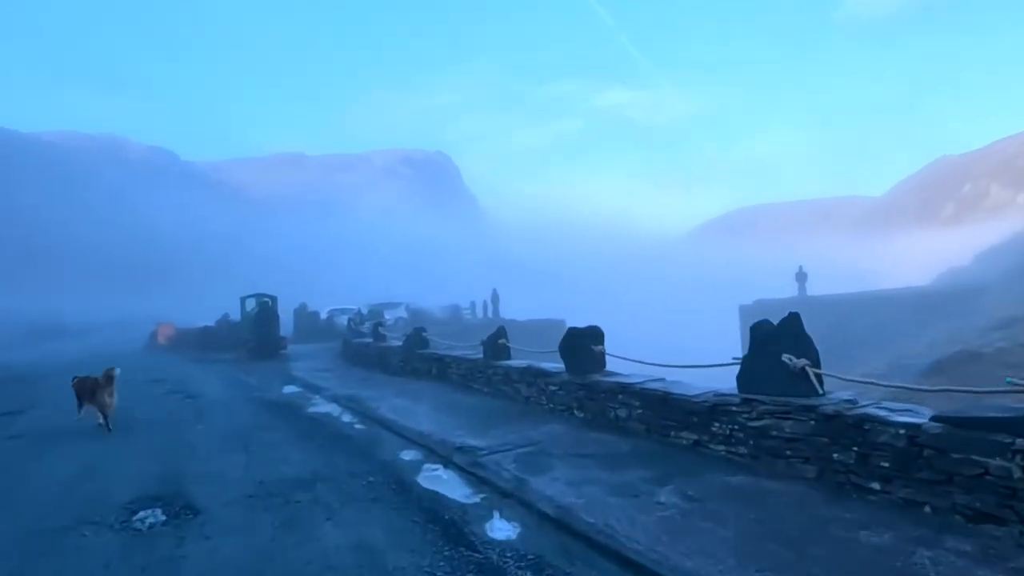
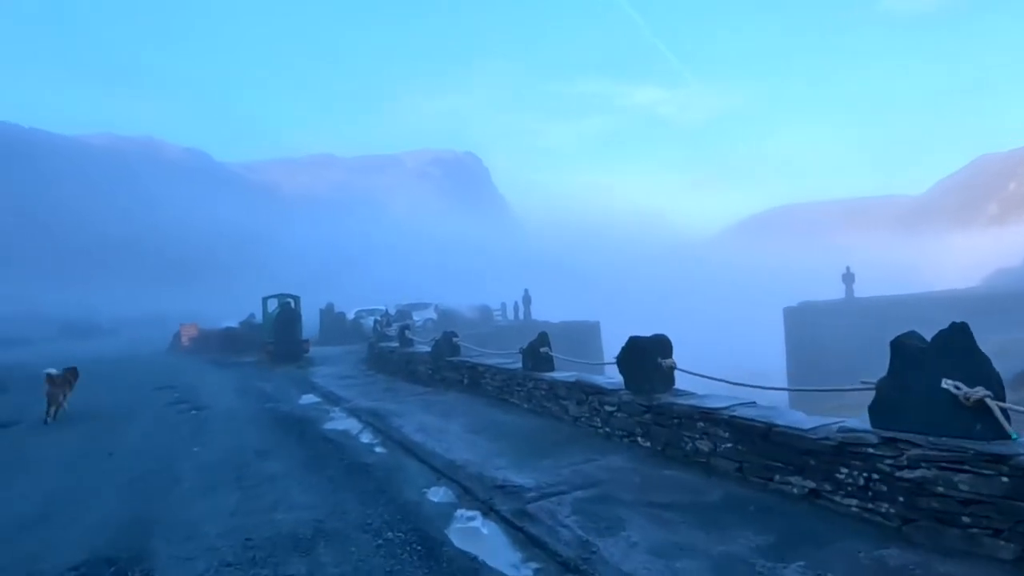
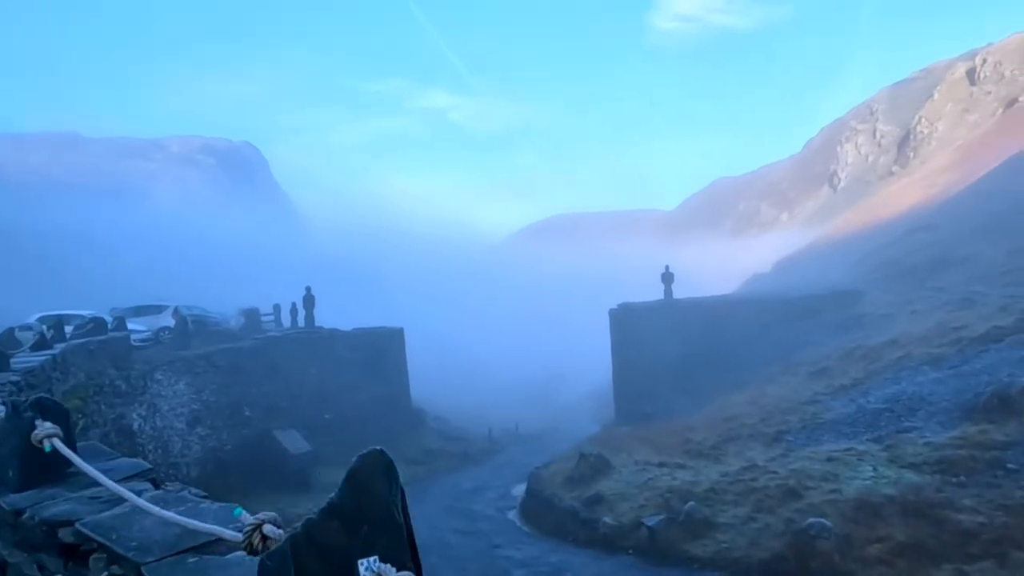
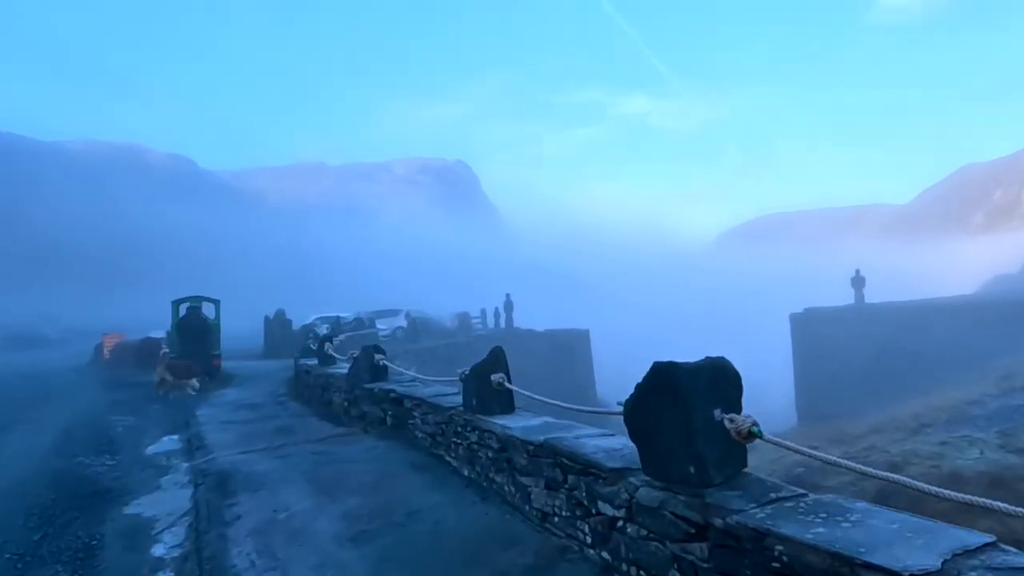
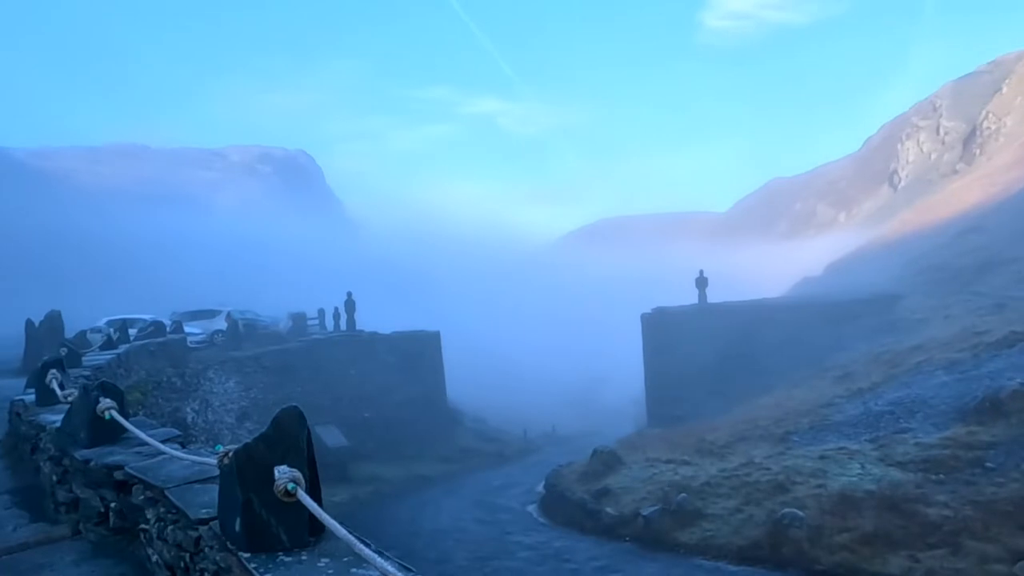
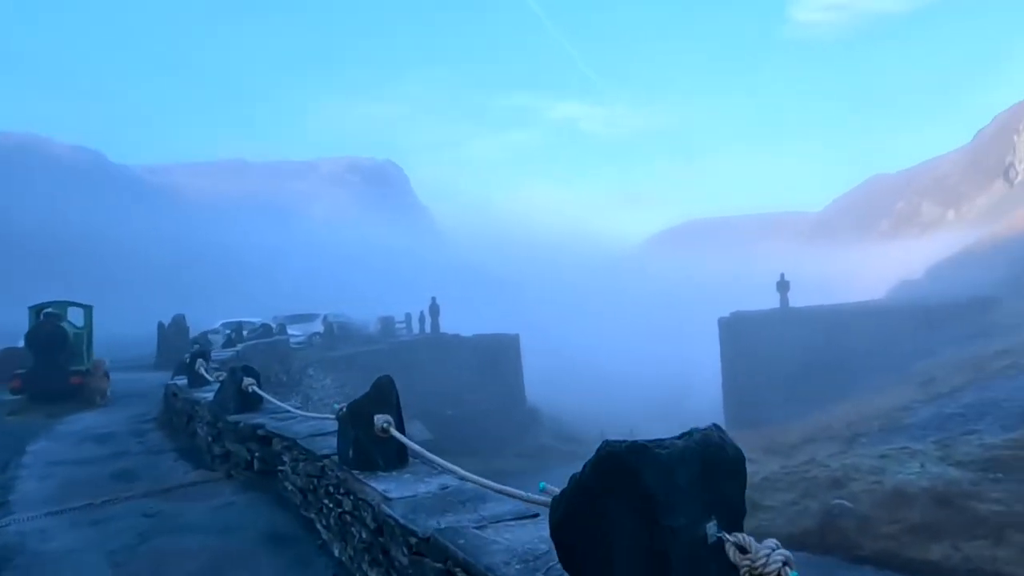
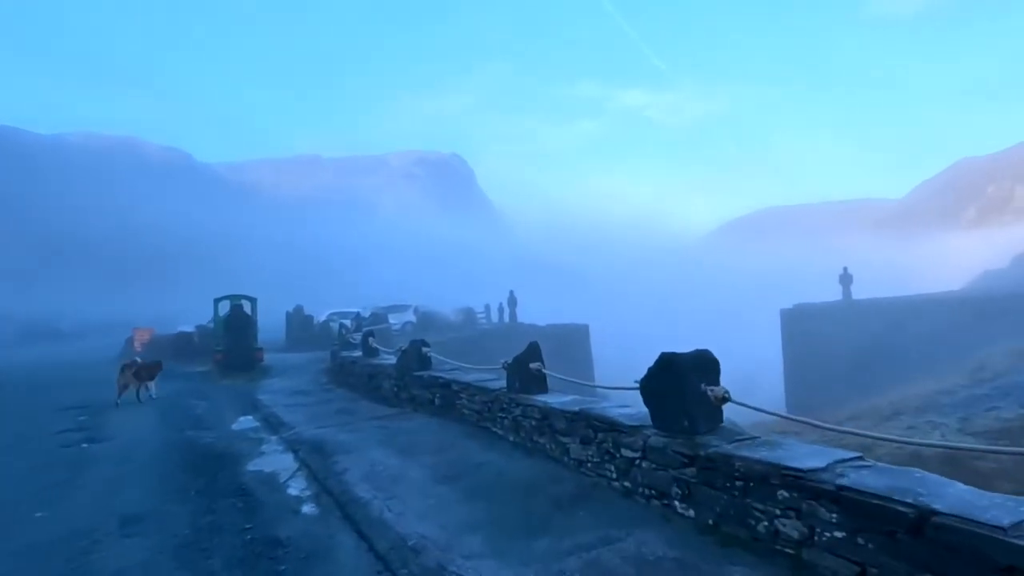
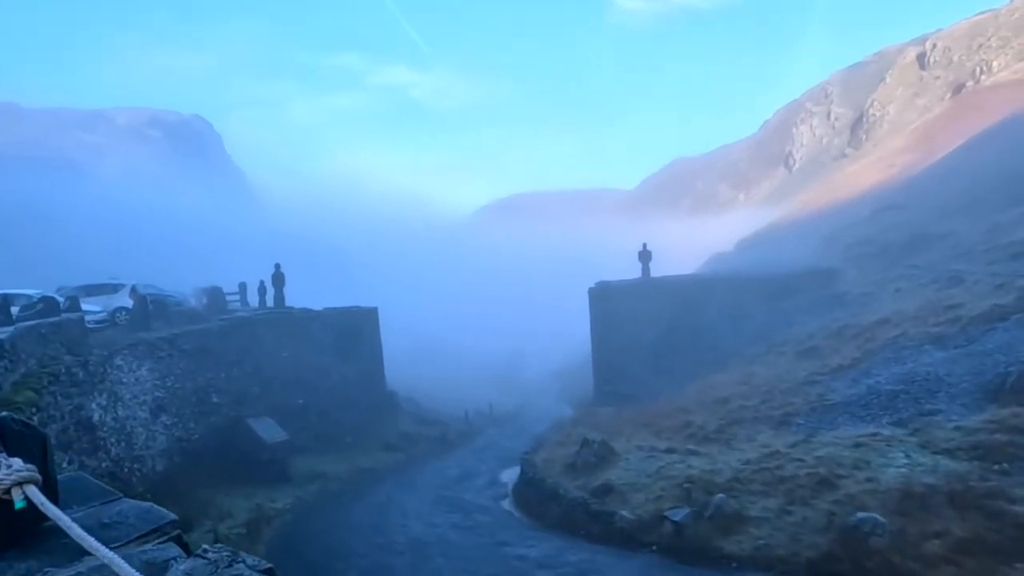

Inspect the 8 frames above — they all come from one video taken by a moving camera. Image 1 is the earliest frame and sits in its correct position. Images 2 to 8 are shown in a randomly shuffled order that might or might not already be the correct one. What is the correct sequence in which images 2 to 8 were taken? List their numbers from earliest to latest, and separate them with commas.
2, 7, 4, 6, 5, 3, 8
